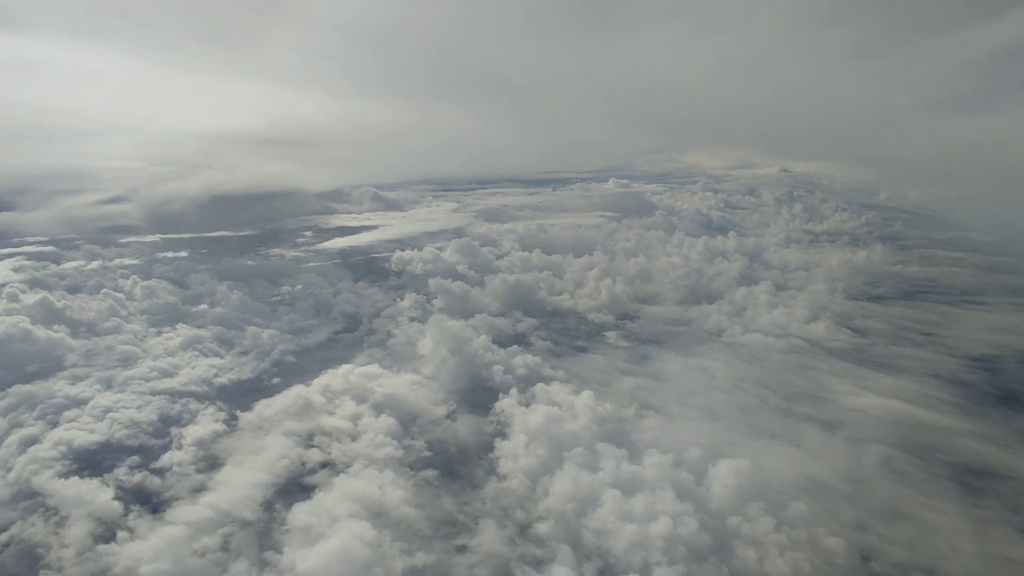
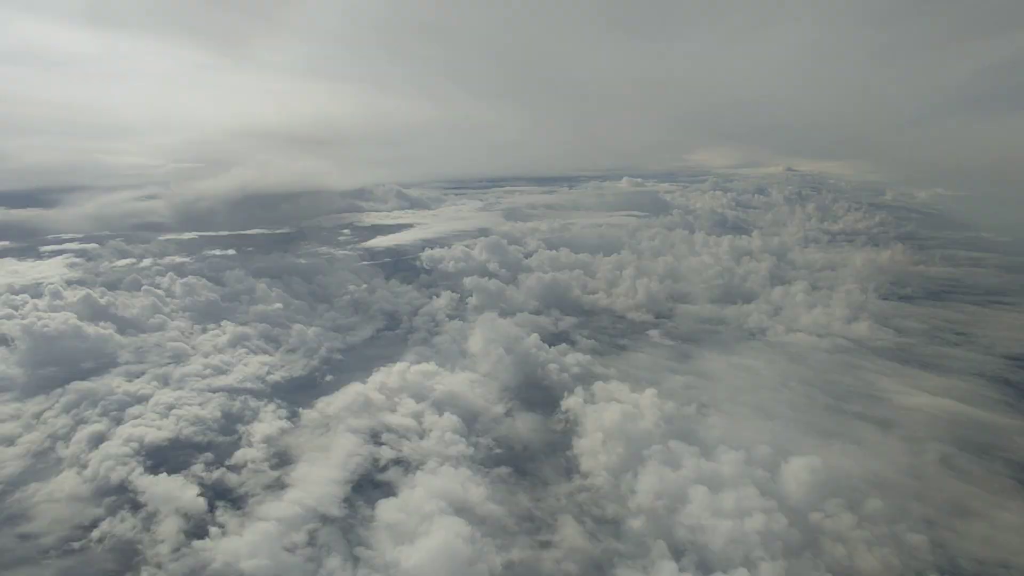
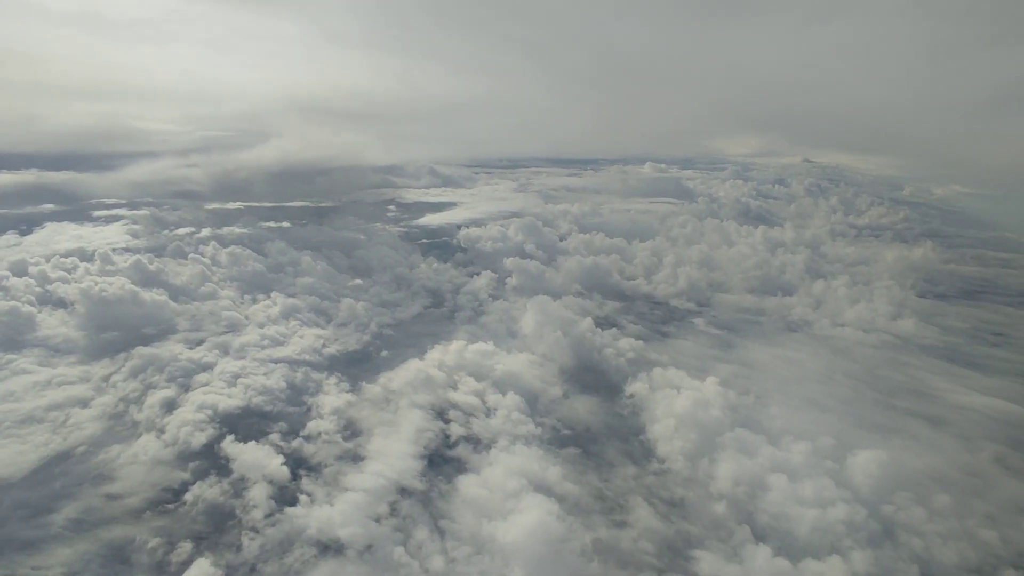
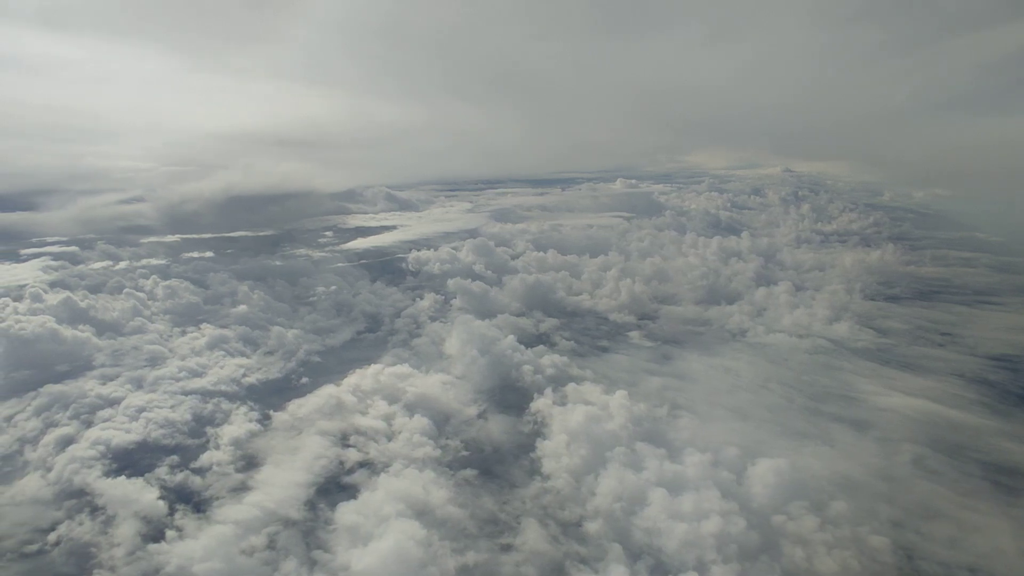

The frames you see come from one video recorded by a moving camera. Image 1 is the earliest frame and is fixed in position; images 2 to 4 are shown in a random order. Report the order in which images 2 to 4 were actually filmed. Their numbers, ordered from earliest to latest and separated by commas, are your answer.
4, 2, 3
